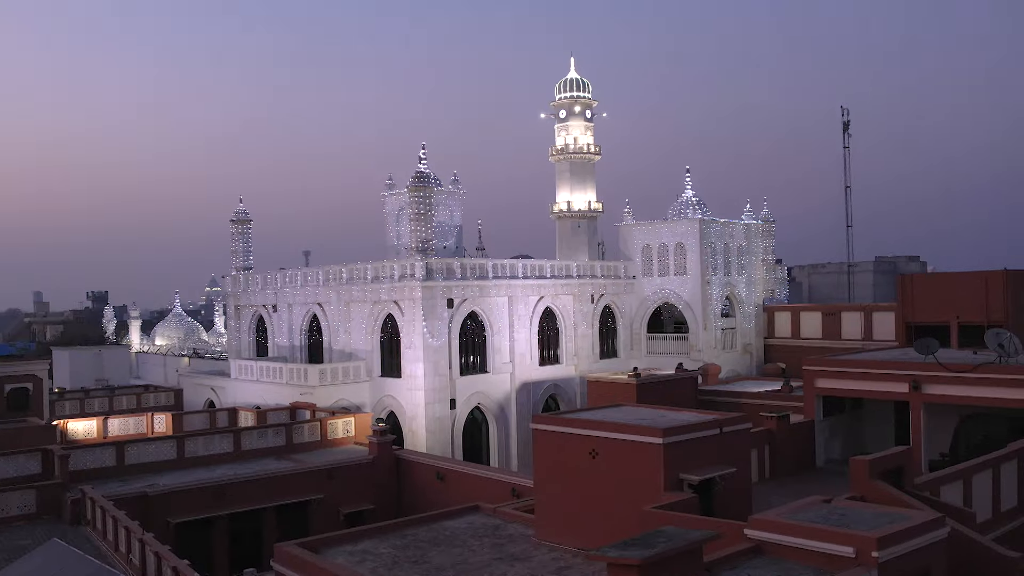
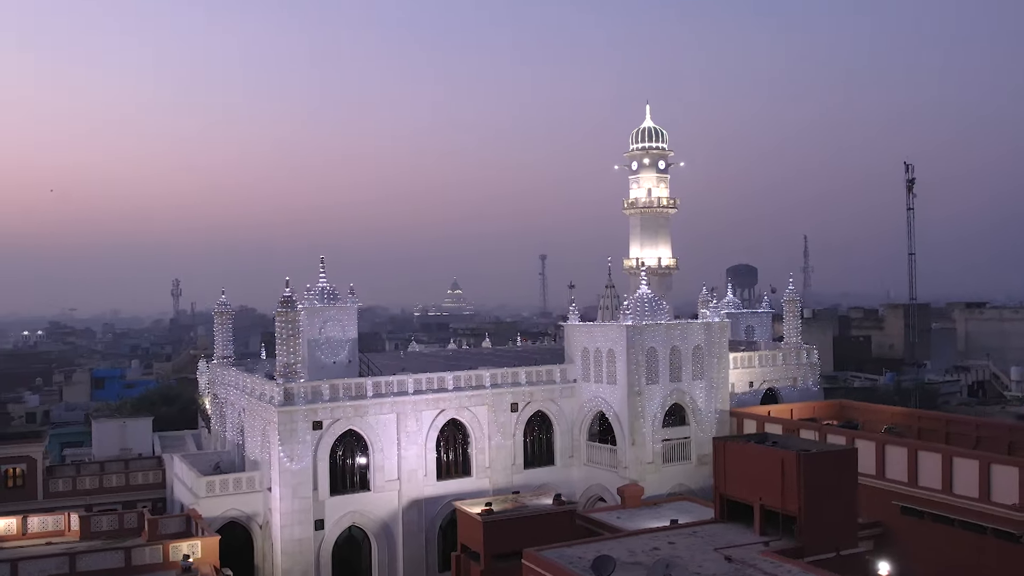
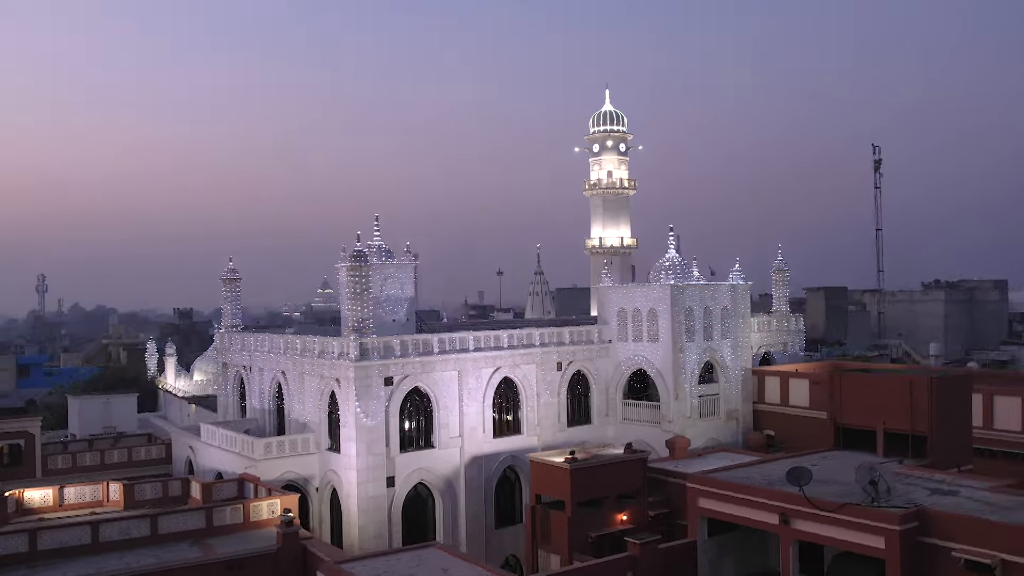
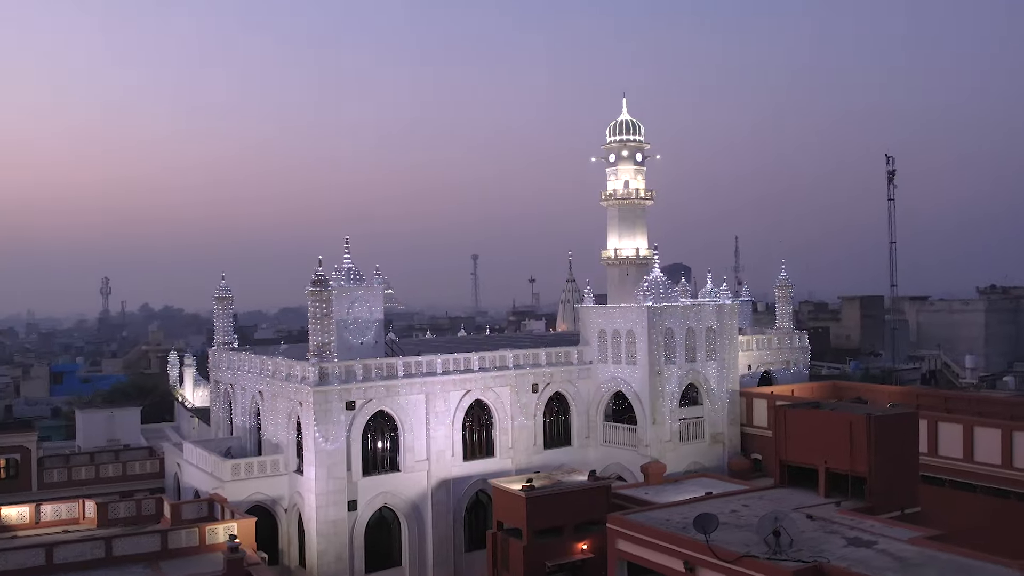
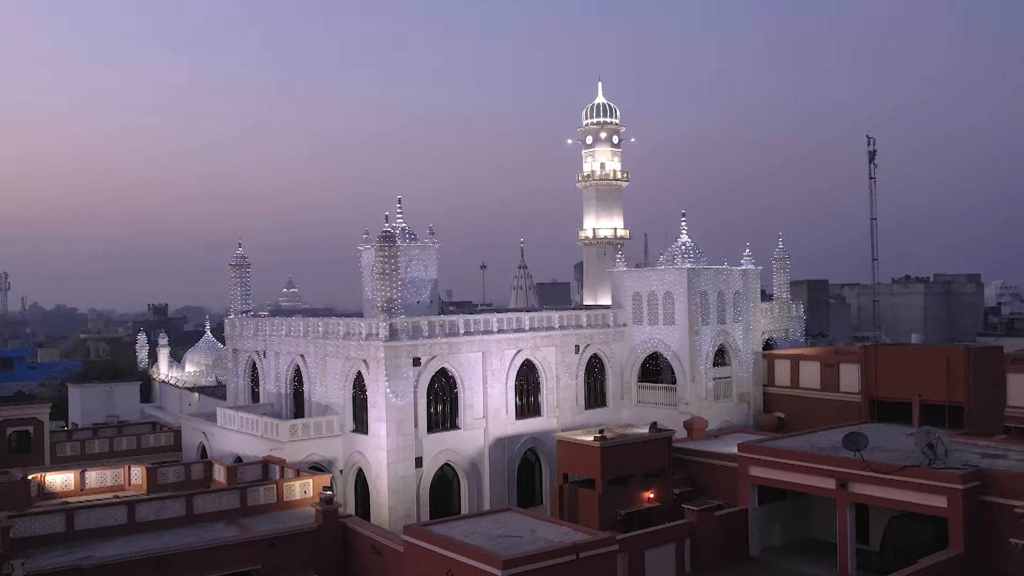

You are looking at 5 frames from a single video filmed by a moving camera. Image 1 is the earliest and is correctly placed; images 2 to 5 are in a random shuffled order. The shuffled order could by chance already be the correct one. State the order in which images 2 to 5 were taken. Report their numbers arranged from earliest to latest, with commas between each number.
5, 3, 4, 2
